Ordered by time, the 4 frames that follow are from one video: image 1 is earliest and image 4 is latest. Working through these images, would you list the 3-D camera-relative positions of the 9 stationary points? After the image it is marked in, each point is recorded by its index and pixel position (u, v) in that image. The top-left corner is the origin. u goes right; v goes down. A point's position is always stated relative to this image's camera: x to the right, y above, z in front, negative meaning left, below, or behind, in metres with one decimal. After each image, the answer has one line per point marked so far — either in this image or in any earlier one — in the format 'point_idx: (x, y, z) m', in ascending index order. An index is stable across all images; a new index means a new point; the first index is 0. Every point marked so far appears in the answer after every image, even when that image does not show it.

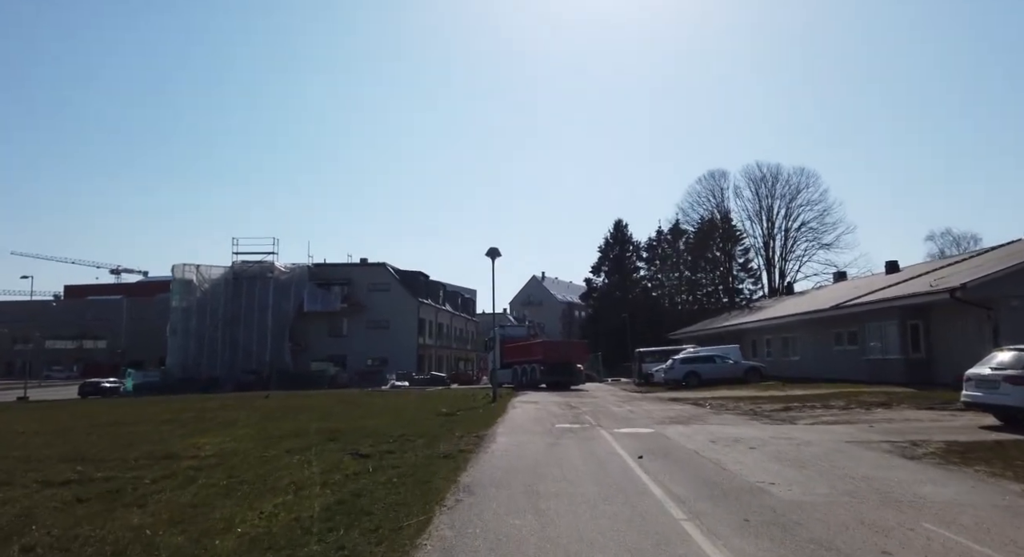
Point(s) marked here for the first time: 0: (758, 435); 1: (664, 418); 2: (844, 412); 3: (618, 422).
0: (+4.9, -3.1, +13.1) m
1: (+4.0, -3.7, +17.5) m
2: (+9.1, -3.7, +18.1) m
3: (+2.7, -3.7, +17.0) m
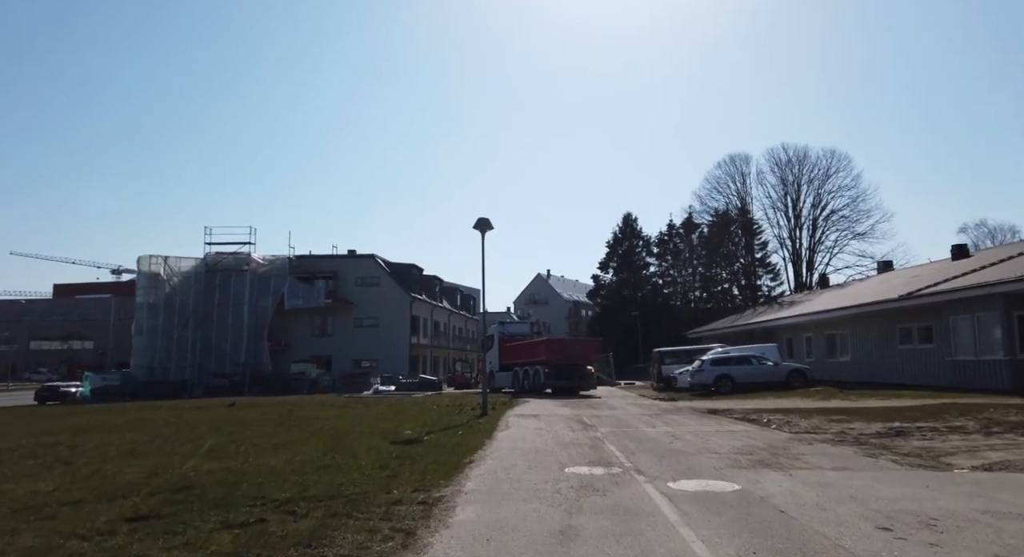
0: (+4.6, -2.4, +7.0) m
1: (+3.8, -3.0, +11.4) m
2: (+8.9, -3.0, +12.0) m
3: (+2.5, -3.0, +10.9) m
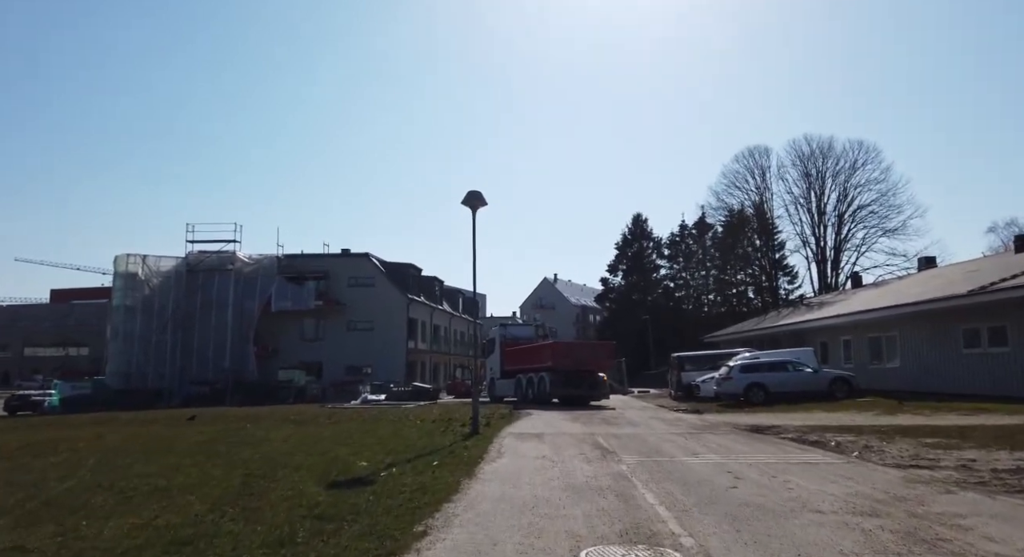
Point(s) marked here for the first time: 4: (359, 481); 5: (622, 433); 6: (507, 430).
0: (+4.4, -1.9, +2.9) m
1: (+3.6, -2.5, +7.3) m
2: (+8.7, -2.5, +7.8) m
3: (+2.3, -2.5, +6.8) m
4: (-2.2, -3.0, +9.7) m
5: (+2.8, -4.0, +17.0) m
6: (-0.1, -4.0, +17.4) m
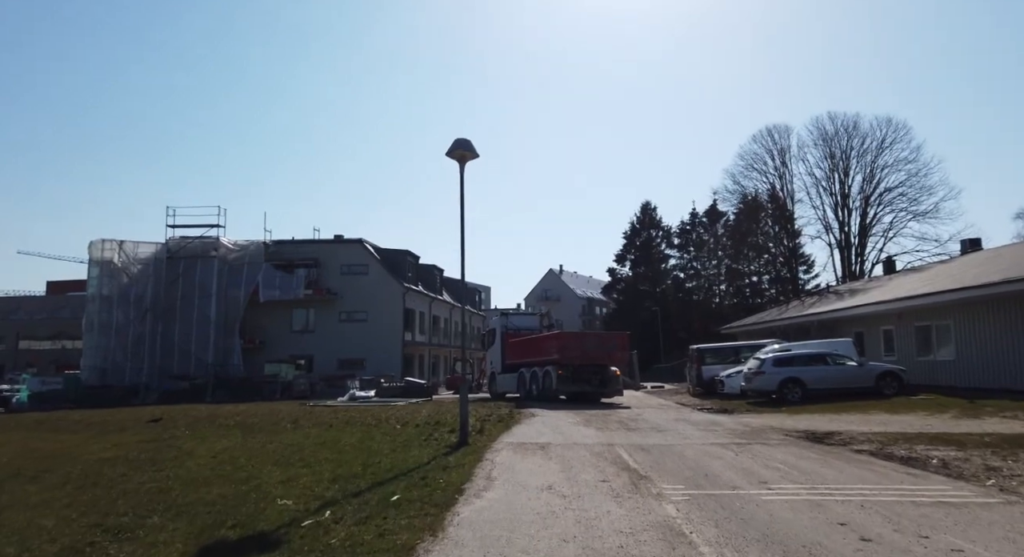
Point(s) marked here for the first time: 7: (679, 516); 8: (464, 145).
0: (+4.3, -1.4, -0.7) m
1: (+3.5, -2.0, +3.7) m
2: (+8.6, -2.0, +4.2) m
3: (+2.2, -2.0, +3.2) m
4: (-2.3, -2.4, +6.1) m
5: (+2.8, -3.3, +13.4) m
6: (-0.2, -3.4, +13.9) m
7: (+1.7, -2.5, +7.0) m
8: (-1.0, +2.8, +13.7) m
